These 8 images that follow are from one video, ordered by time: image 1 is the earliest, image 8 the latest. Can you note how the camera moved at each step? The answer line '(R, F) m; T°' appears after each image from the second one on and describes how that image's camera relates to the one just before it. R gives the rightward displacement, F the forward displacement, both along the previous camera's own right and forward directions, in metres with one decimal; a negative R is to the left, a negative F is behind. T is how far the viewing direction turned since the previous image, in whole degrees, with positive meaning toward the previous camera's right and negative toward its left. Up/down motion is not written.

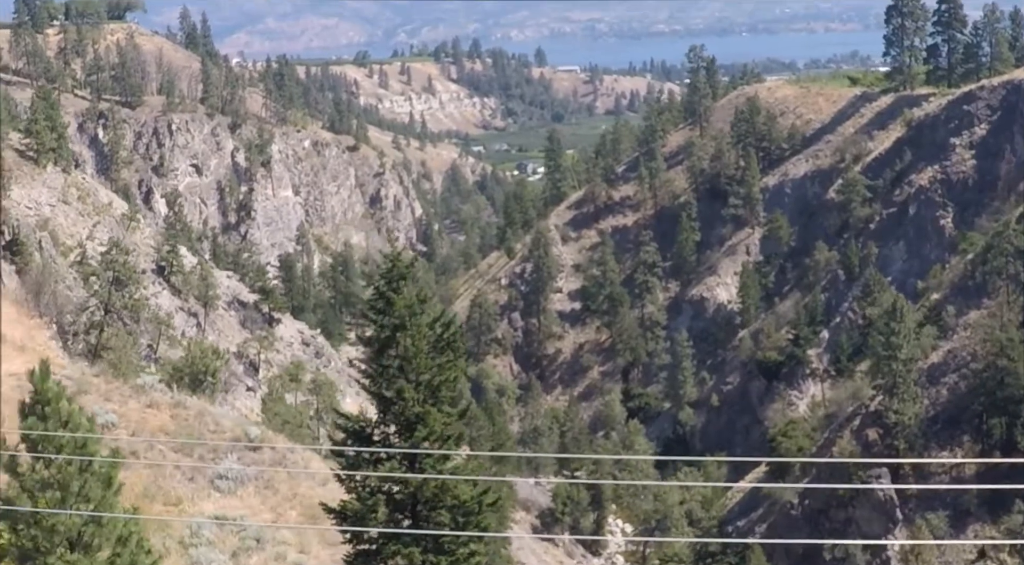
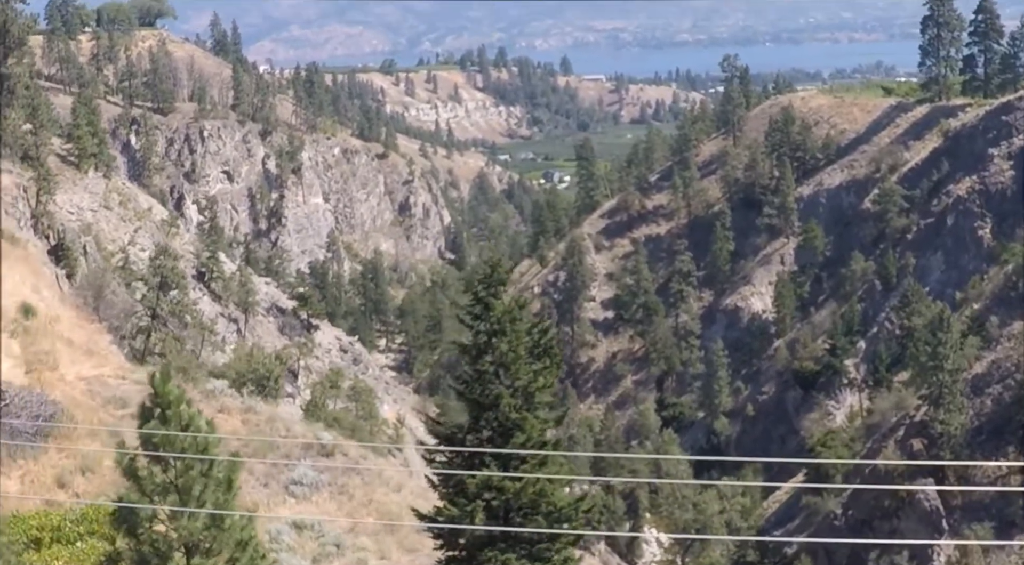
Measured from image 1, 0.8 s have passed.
(-1.4, 0.0) m; 0°
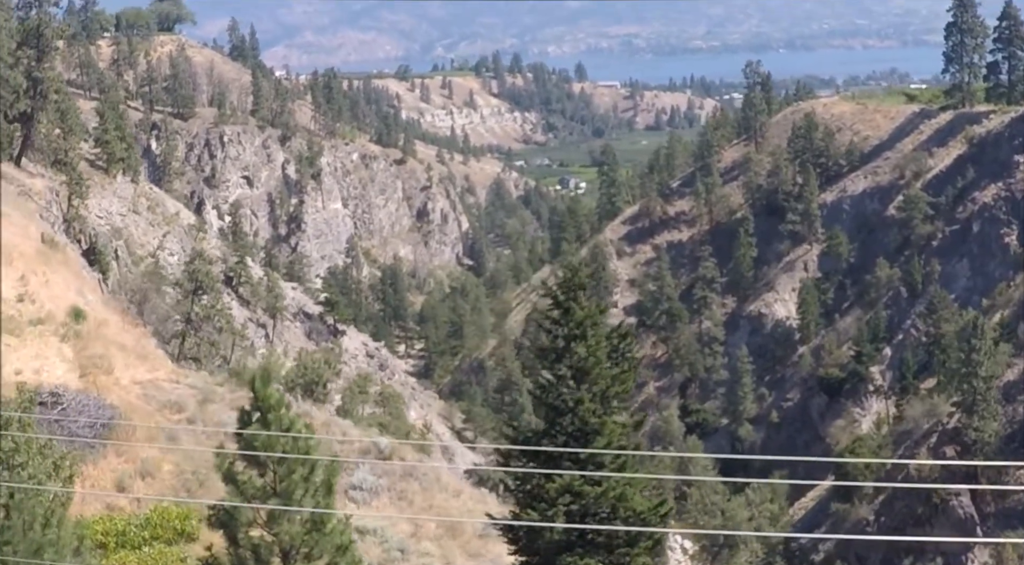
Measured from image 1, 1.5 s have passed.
(-1.2, +0.1) m; 0°
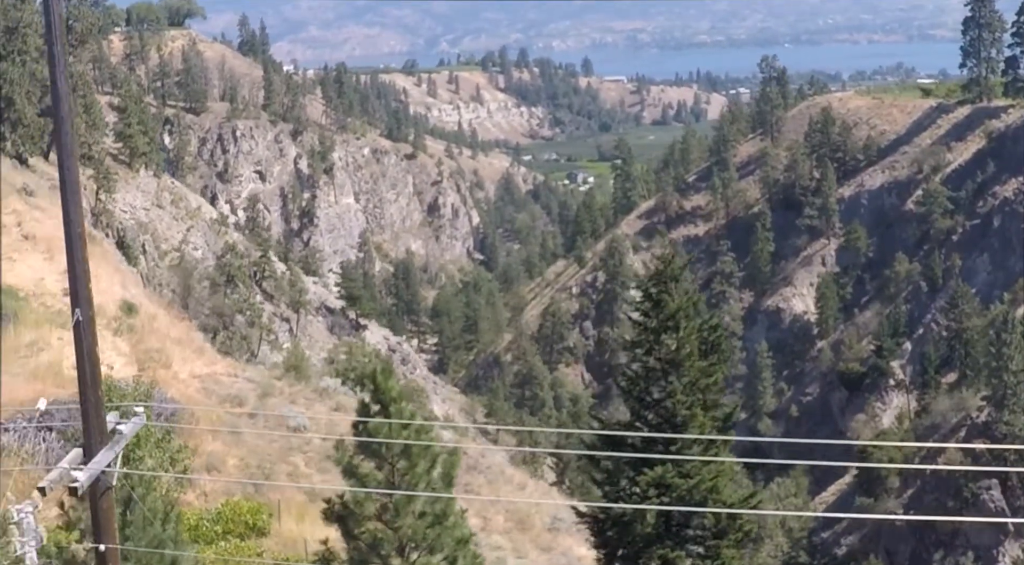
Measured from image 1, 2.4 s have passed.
(-1.6, +0.1) m; 0°
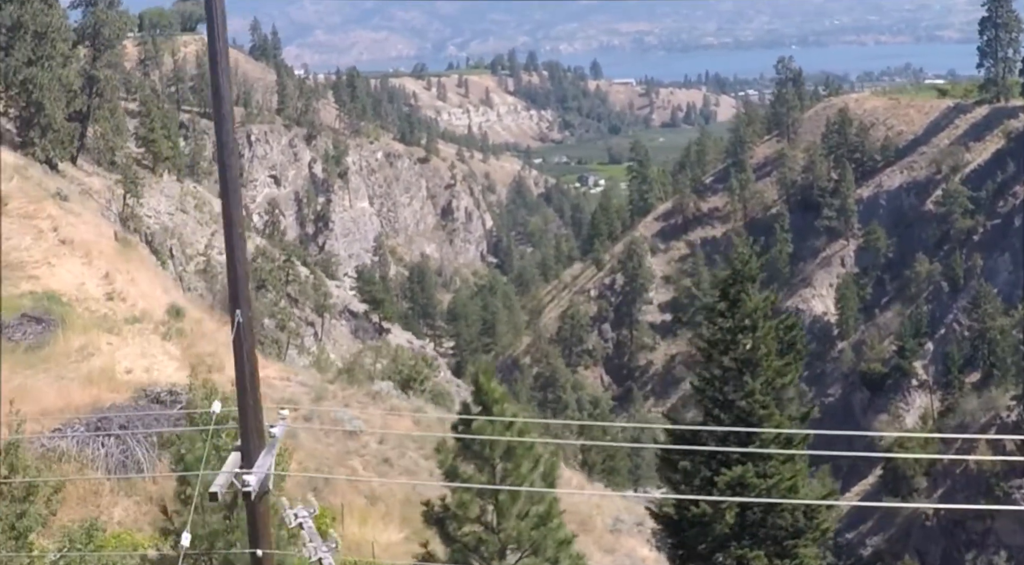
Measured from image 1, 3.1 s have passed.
(-1.2, 0.0) m; 0°
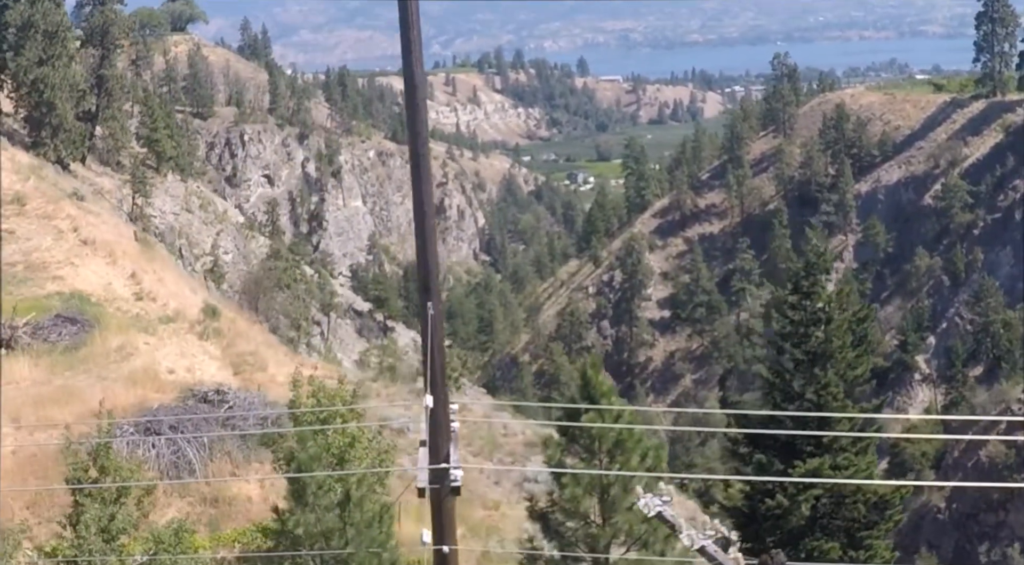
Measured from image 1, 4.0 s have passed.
(-1.6, +0.1) m; +1°
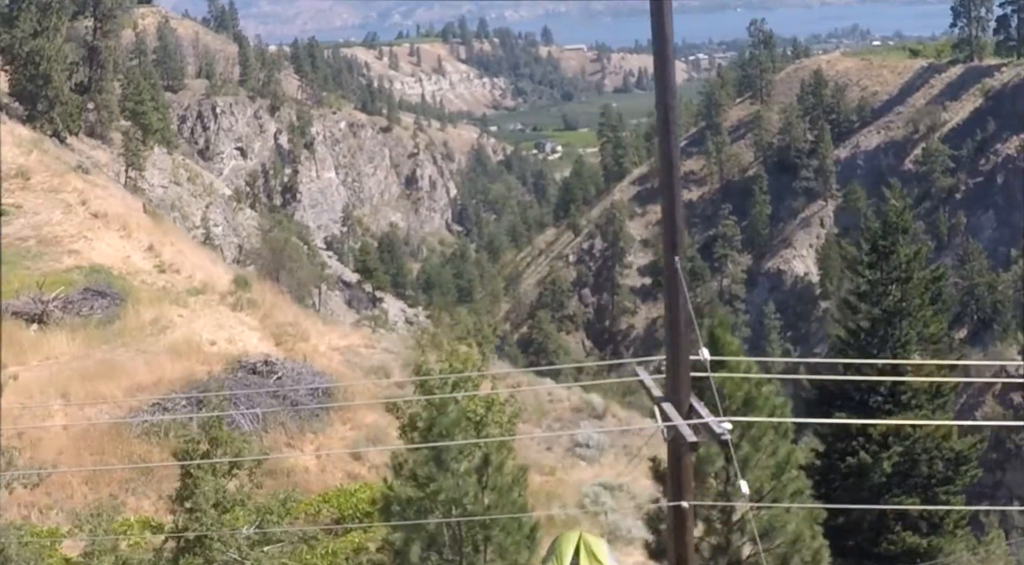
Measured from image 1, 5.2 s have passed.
(-2.2, +0.1) m; +2°
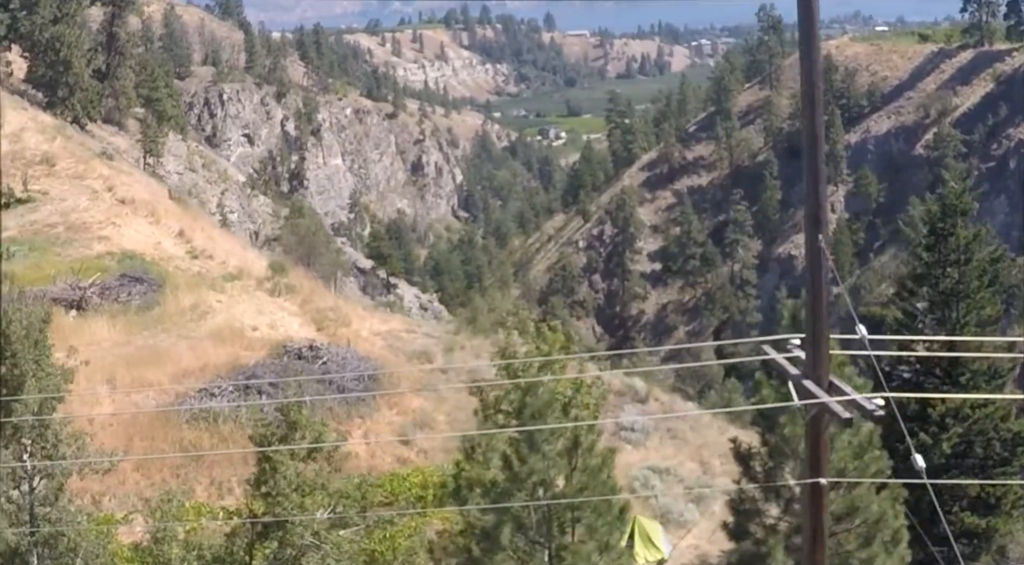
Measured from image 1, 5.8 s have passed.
(-1.1, 0.0) m; 0°
